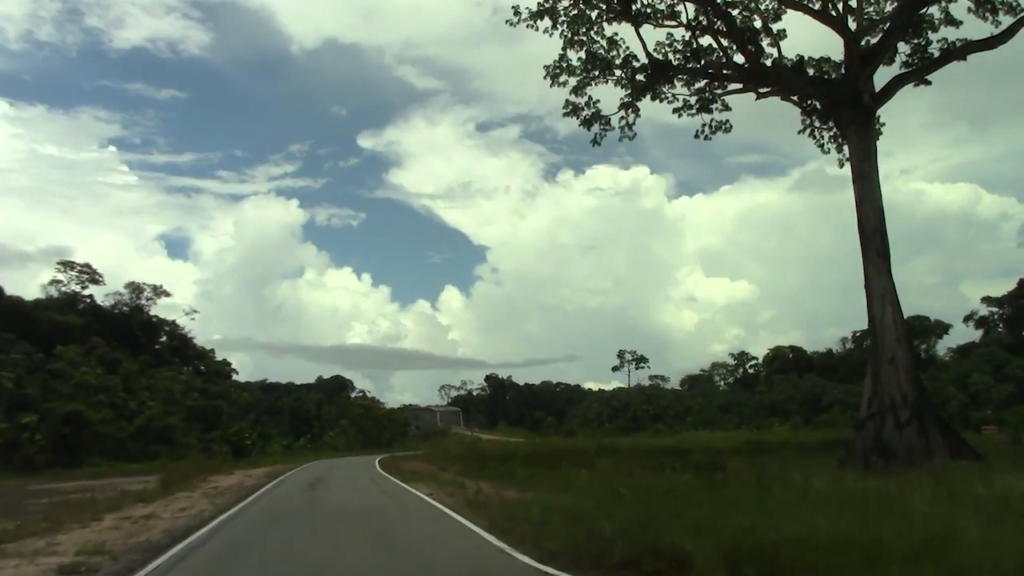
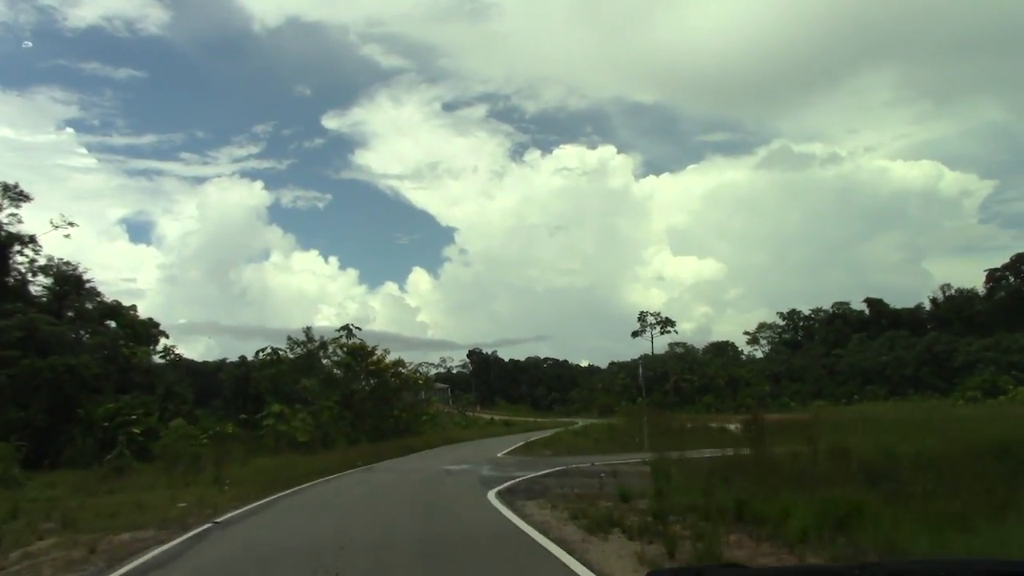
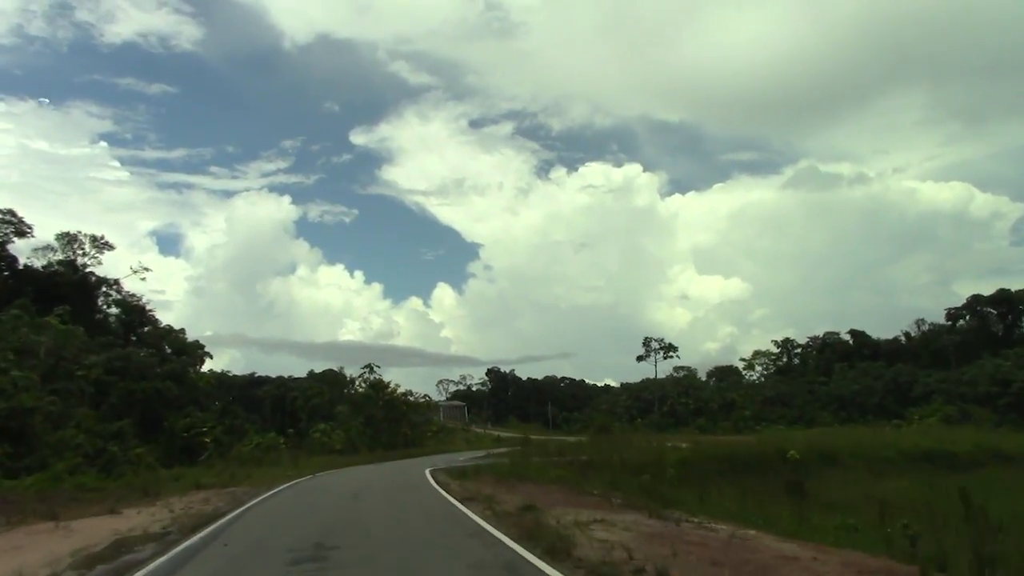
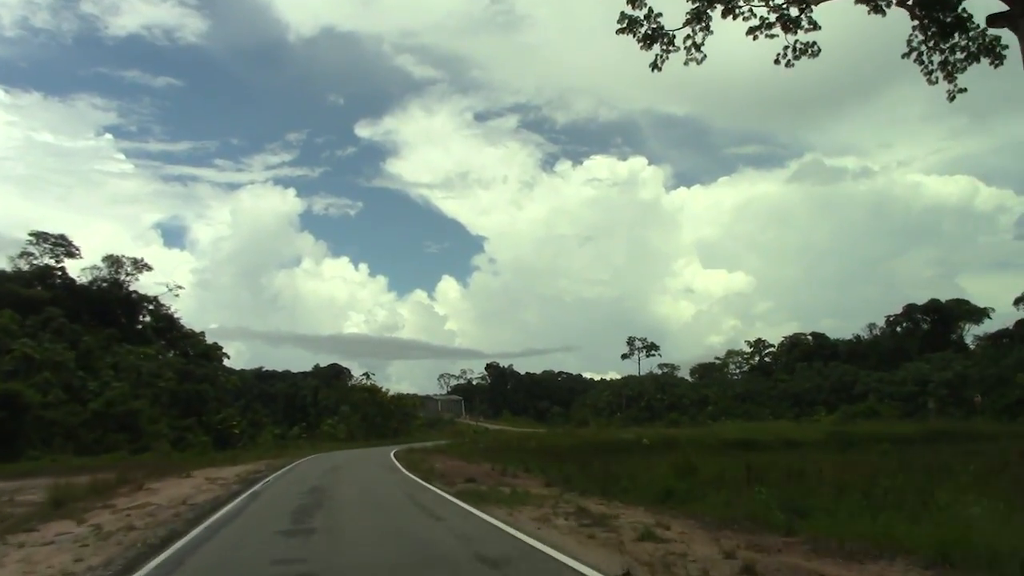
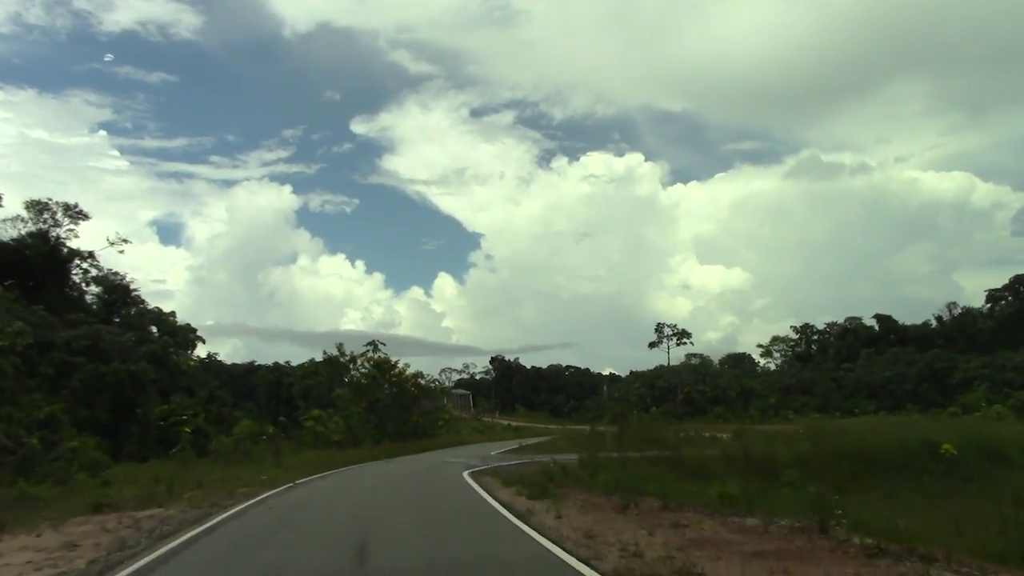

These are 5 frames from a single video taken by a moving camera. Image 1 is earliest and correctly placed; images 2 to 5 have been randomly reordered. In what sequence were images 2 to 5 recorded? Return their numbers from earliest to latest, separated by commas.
4, 3, 5, 2
